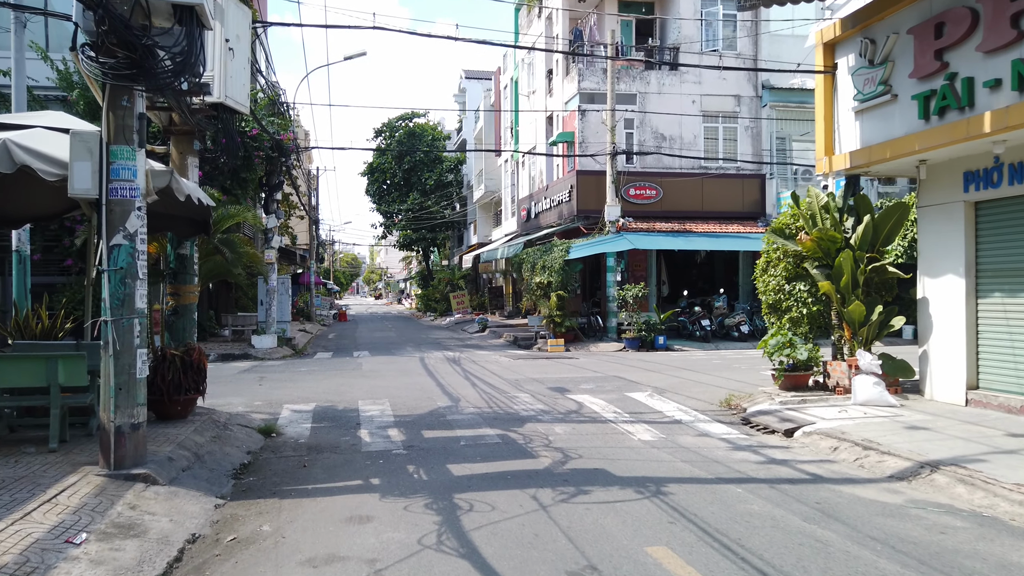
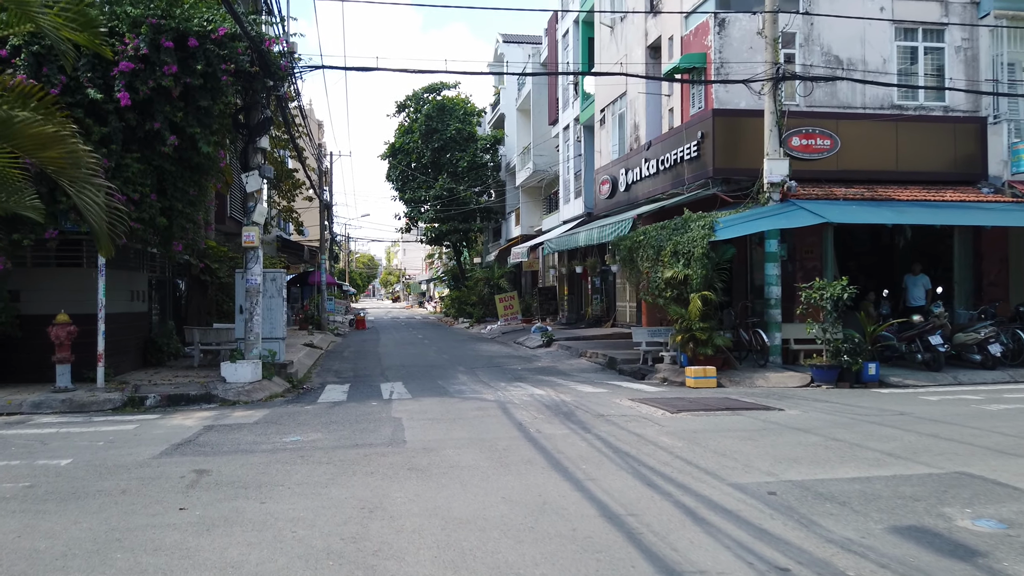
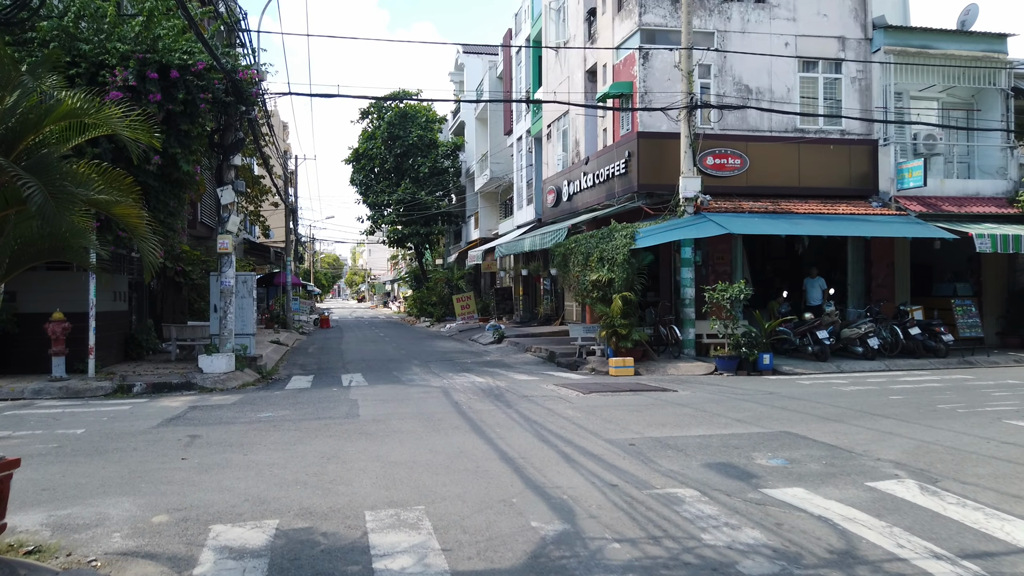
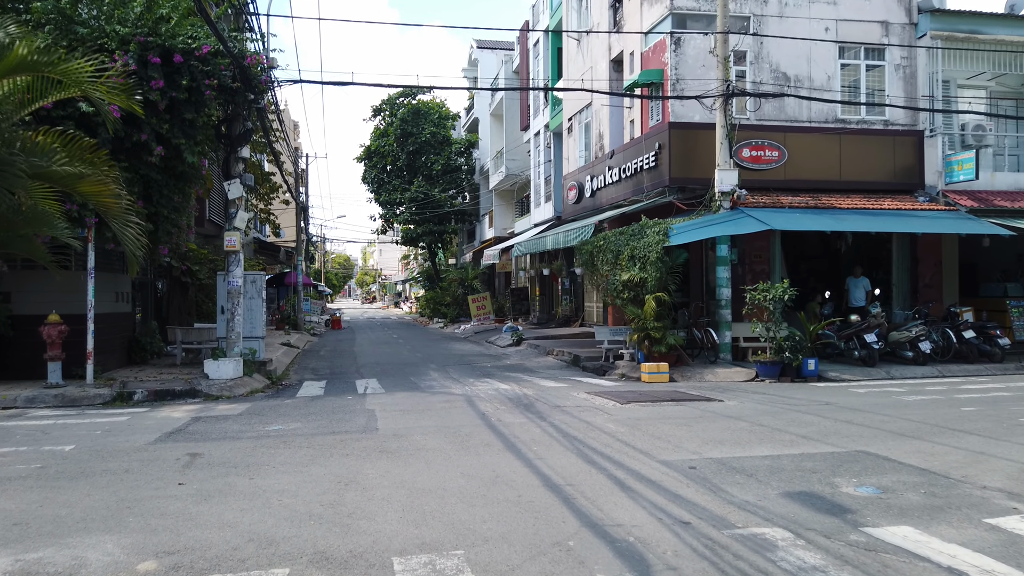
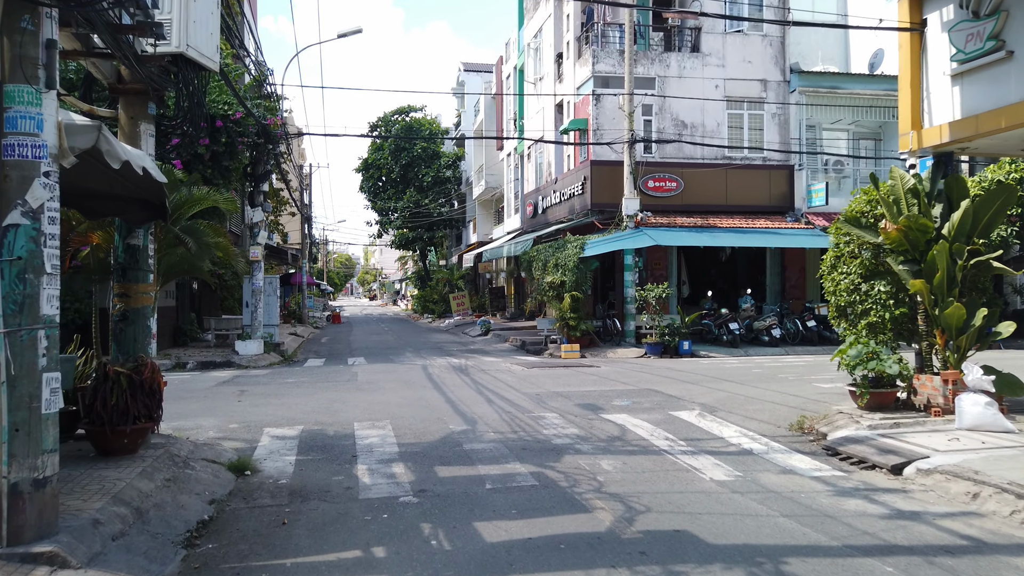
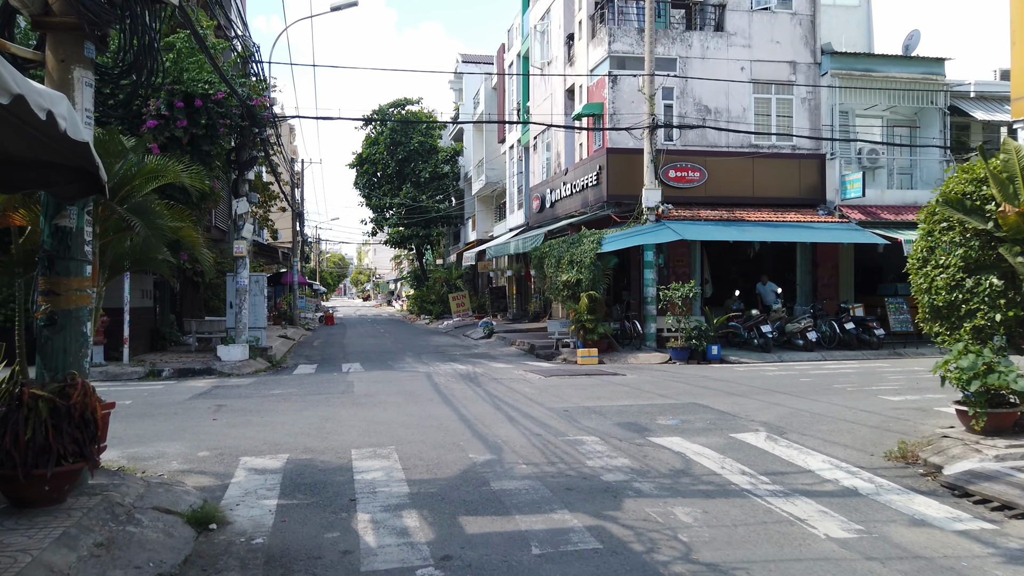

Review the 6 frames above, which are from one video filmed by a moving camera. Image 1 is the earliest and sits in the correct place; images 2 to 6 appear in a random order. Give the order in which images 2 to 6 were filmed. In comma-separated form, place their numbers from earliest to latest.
5, 6, 3, 4, 2
